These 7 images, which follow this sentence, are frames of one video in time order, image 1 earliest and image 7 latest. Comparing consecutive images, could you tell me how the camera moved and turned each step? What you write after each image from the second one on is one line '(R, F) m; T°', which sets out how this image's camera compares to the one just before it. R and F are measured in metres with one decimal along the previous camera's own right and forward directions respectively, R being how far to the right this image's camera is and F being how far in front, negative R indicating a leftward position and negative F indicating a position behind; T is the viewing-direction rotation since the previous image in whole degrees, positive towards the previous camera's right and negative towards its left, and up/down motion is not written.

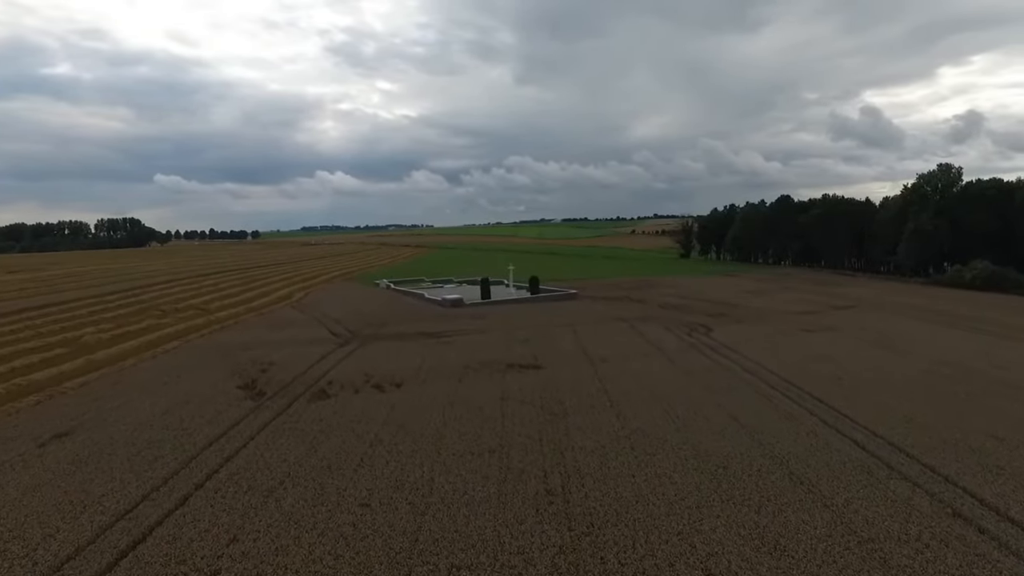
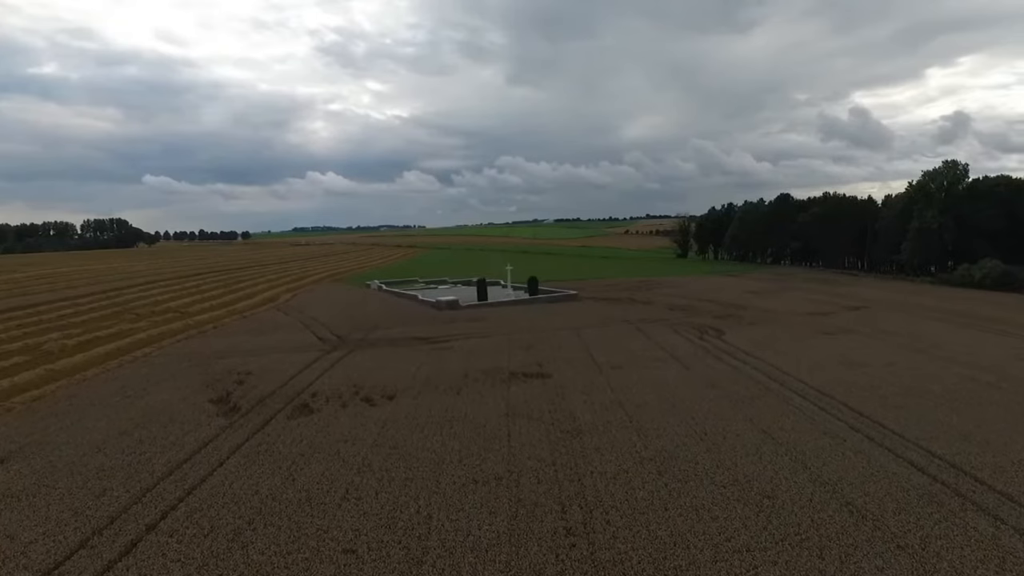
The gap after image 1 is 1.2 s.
(-0.2, +1.2) m; +1°
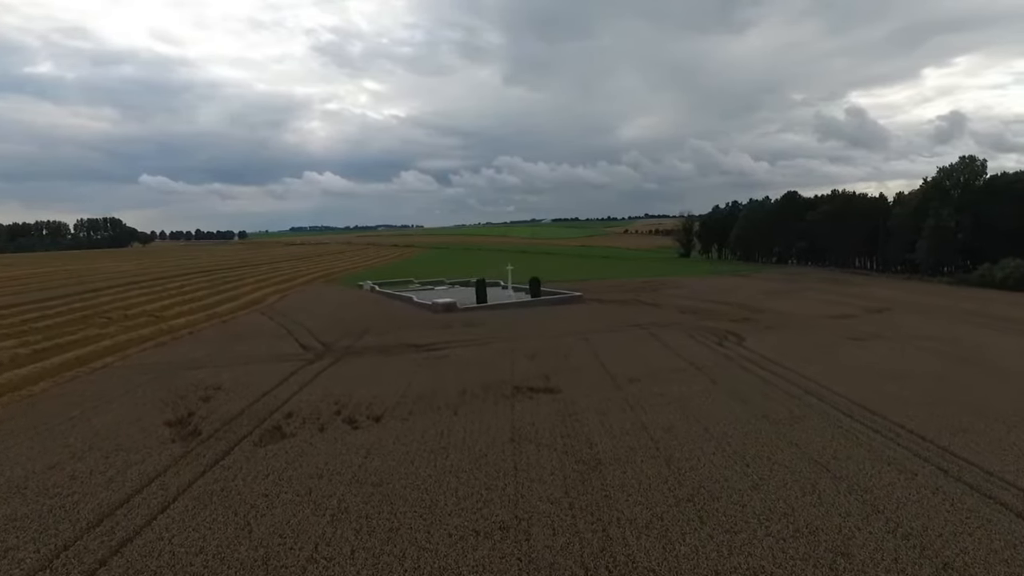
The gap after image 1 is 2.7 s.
(-0.1, +1.5) m; 0°
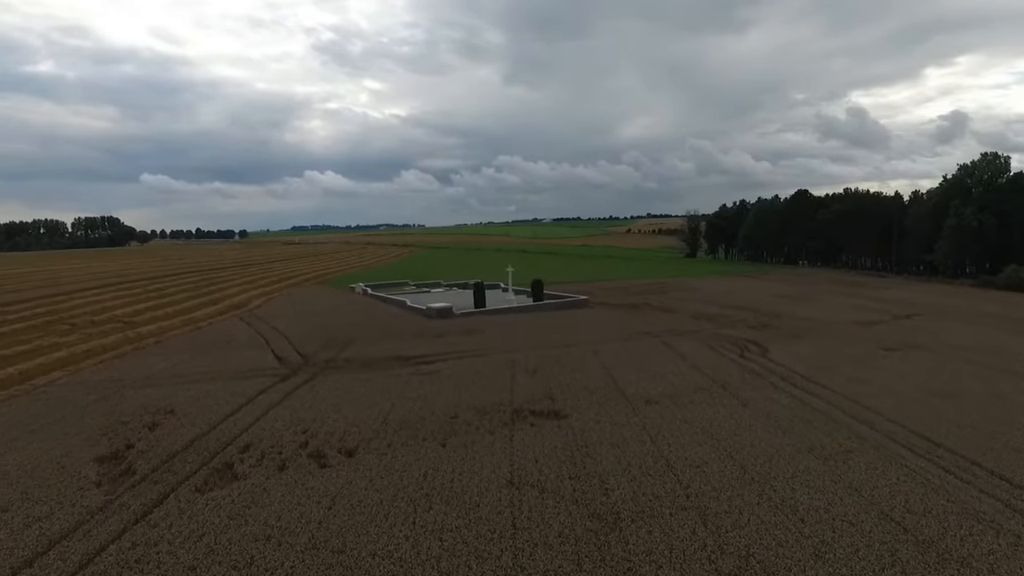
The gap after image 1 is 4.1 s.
(0.0, +1.6) m; 0°
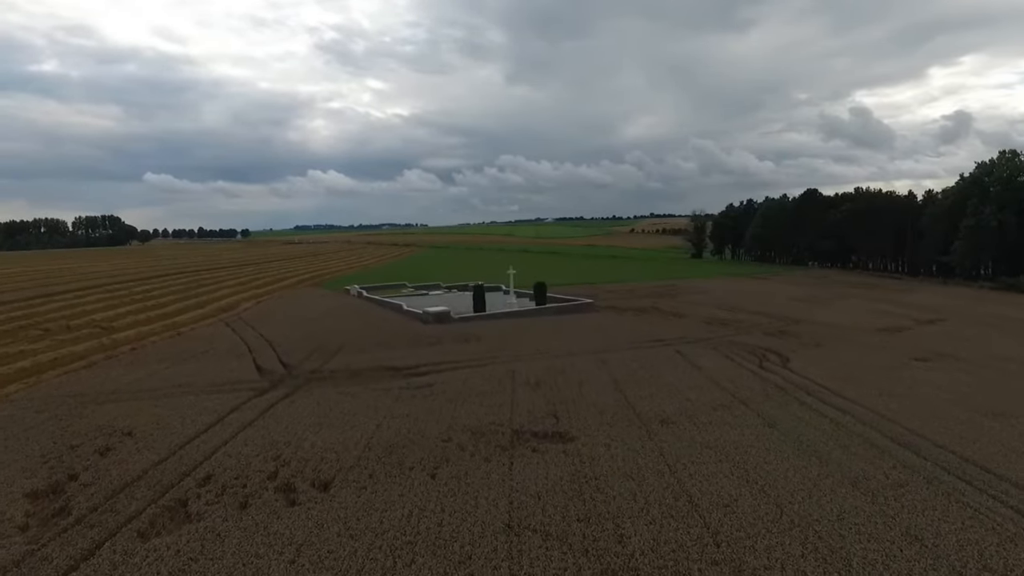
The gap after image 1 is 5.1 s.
(0.0, +1.1) m; 0°
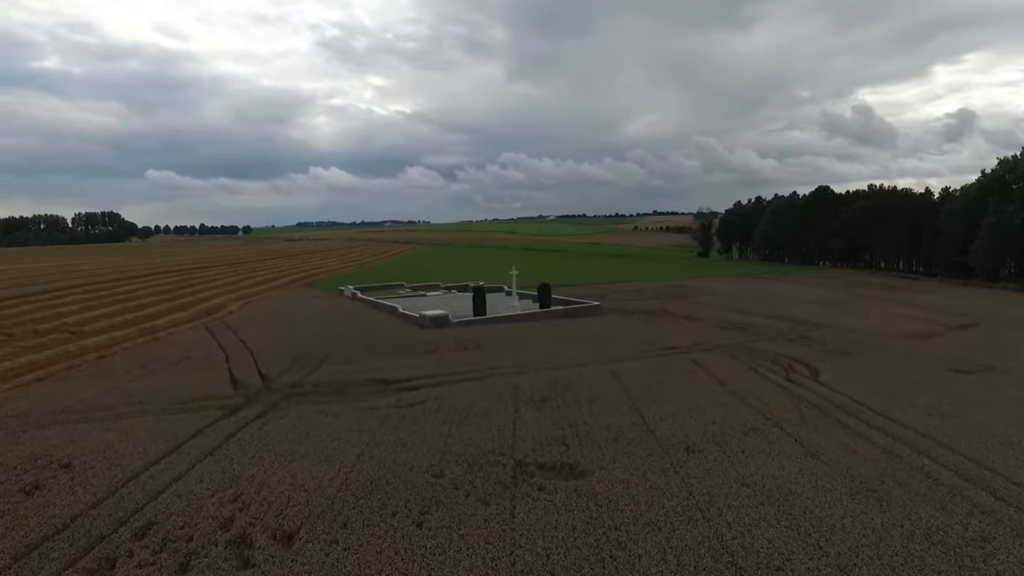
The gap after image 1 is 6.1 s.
(0.0, +1.3) m; 0°
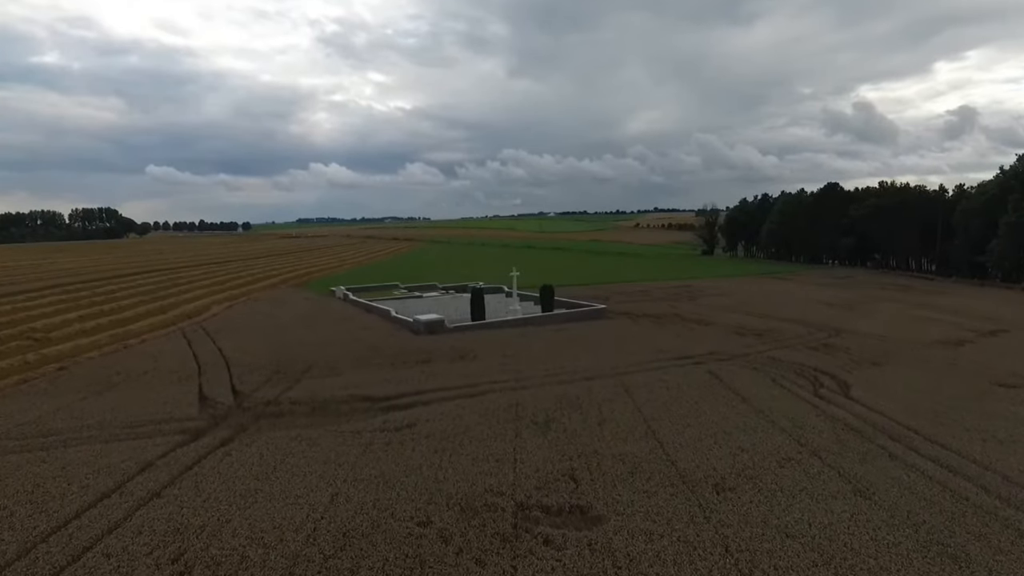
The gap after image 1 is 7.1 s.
(0.0, +1.2) m; 0°
